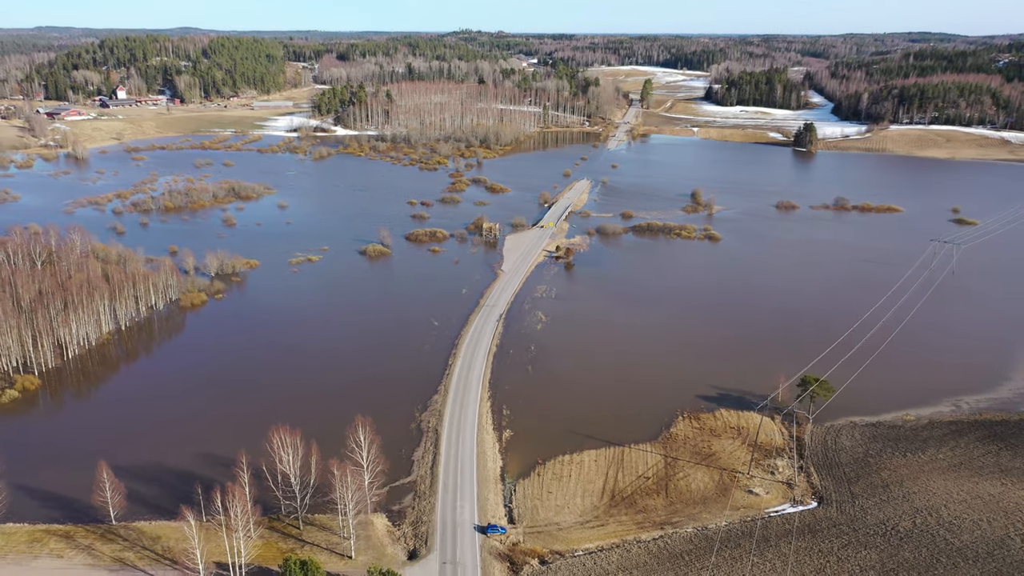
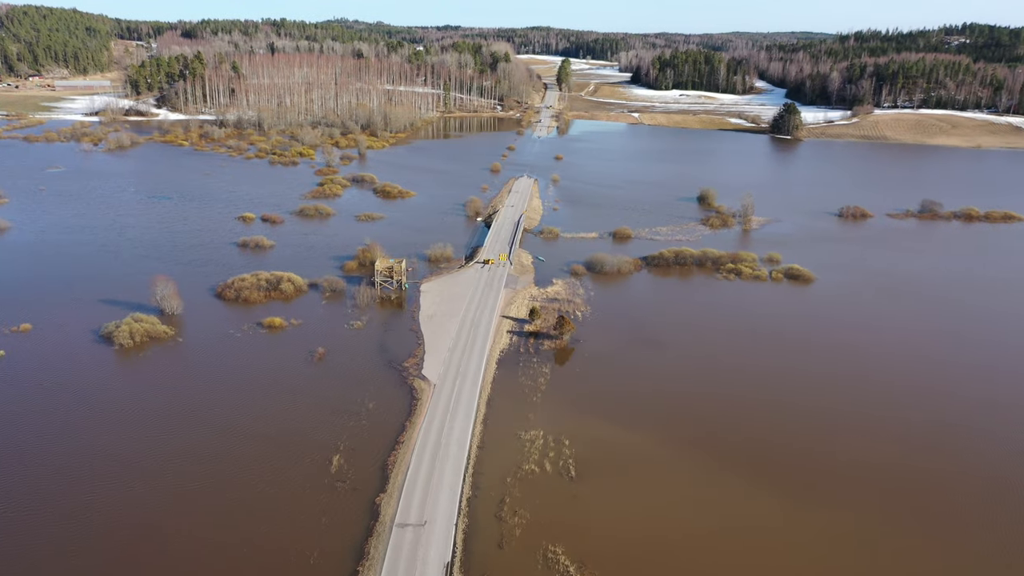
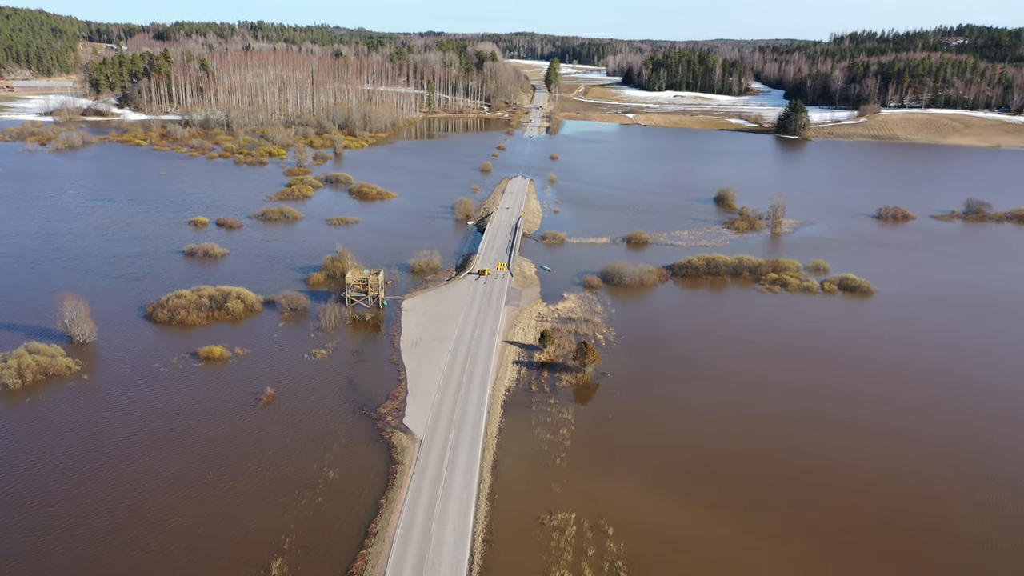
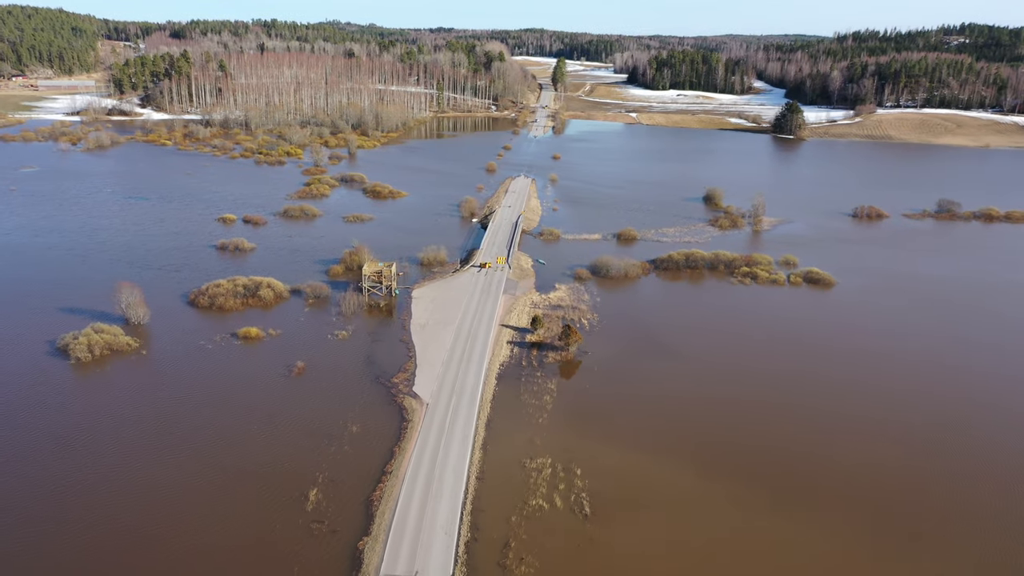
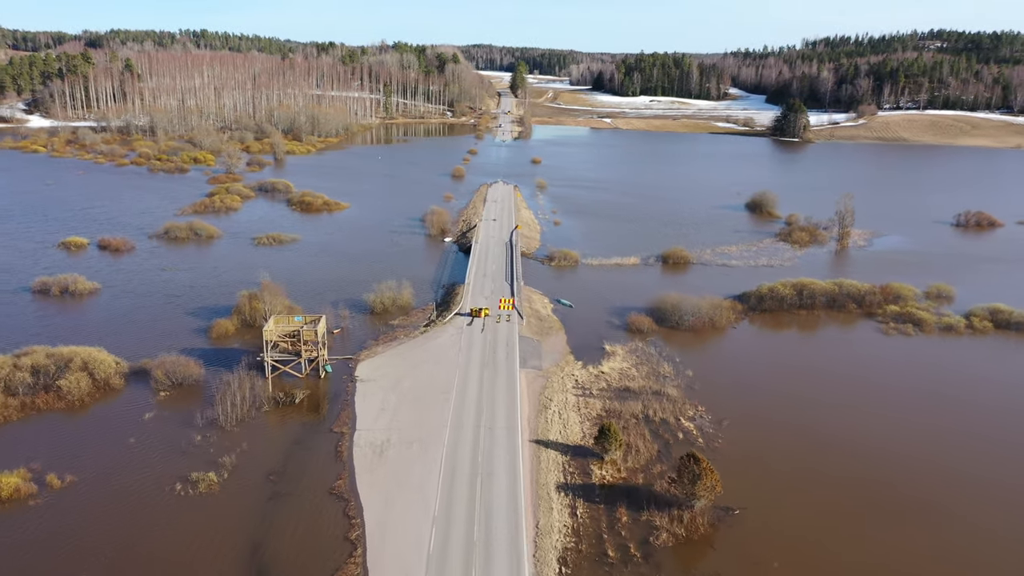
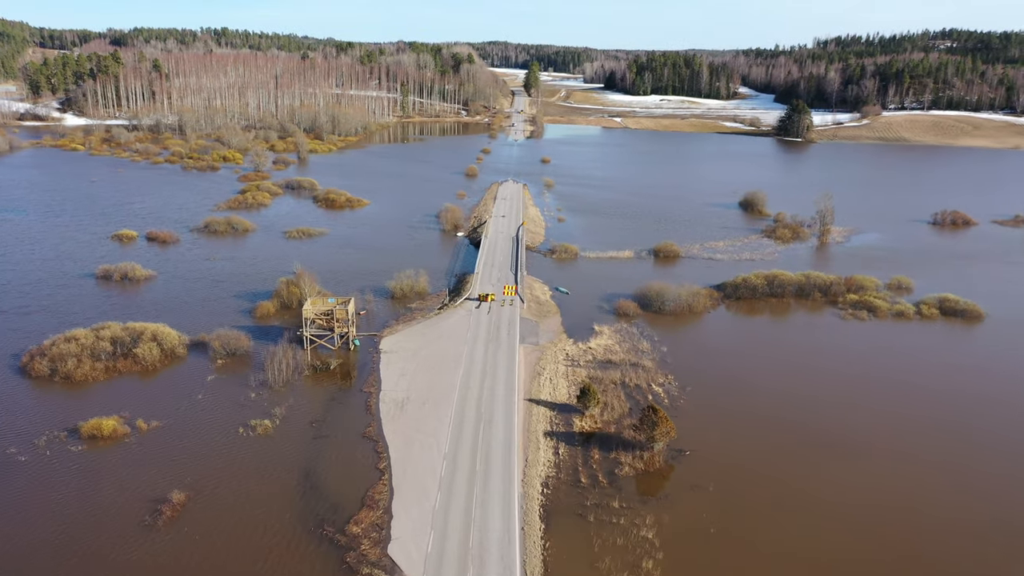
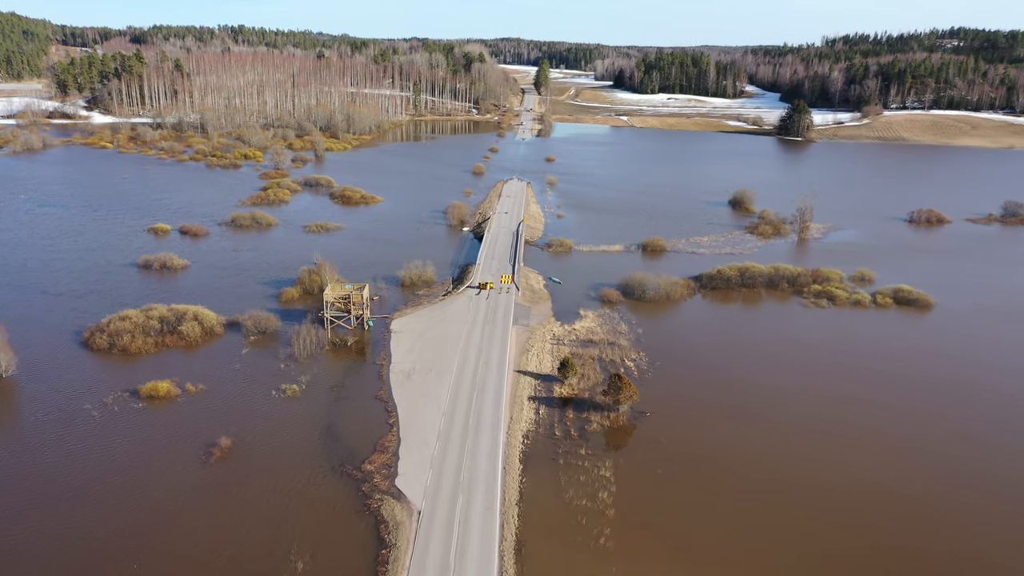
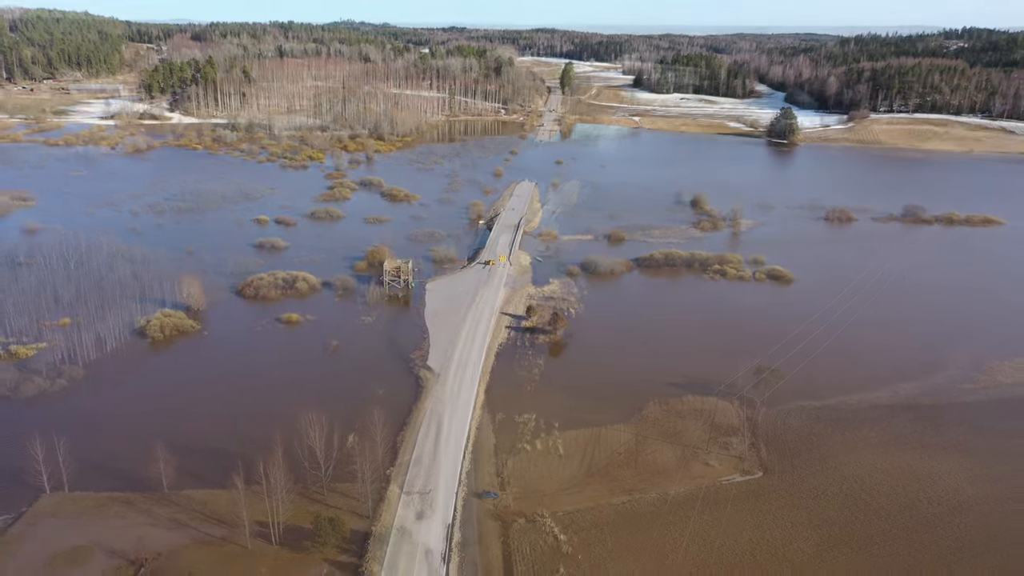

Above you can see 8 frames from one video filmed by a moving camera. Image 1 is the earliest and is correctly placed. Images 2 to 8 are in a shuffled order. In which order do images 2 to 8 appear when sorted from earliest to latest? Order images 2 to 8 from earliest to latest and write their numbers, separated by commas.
8, 2, 4, 3, 7, 6, 5
